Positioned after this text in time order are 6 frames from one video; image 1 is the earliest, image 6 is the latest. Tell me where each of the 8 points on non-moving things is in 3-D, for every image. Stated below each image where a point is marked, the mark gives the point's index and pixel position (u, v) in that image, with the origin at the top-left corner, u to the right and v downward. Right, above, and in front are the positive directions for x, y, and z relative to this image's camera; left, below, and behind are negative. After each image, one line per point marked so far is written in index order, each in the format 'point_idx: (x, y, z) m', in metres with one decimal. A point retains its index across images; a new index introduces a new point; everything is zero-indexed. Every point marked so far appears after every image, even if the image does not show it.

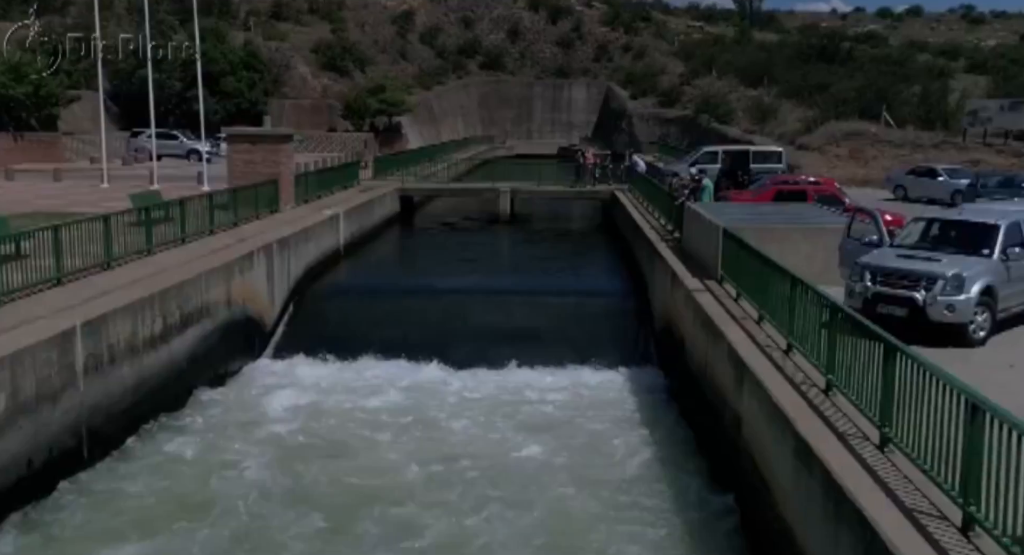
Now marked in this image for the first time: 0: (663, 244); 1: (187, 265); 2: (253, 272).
0: (+3.0, +0.6, +19.0) m
1: (-5.3, +0.2, +15.9) m
2: (-4.7, +0.1, +17.6) m
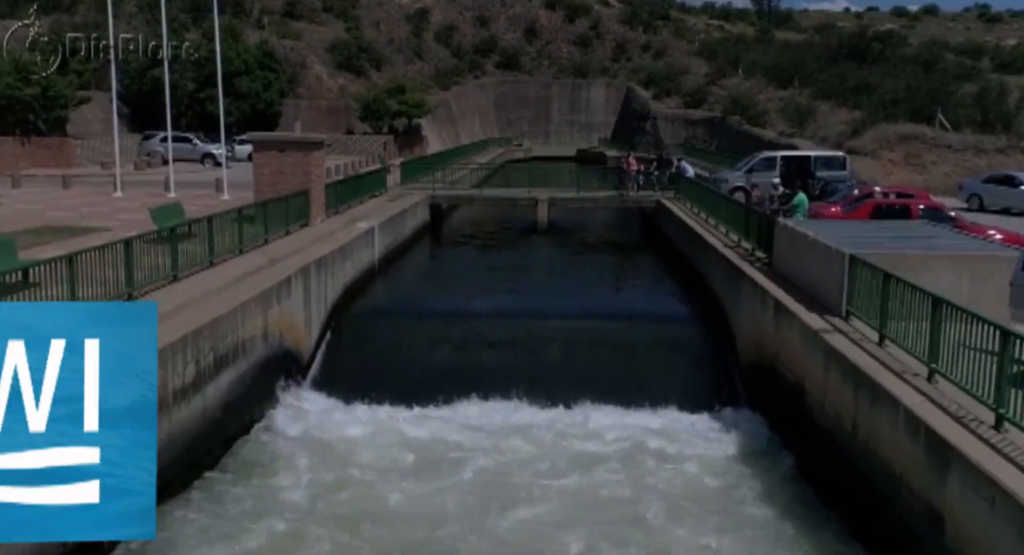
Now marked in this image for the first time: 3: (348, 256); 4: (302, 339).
0: (+4.2, +0.2, +16.9) m
1: (-4.2, -0.2, +13.8) m
2: (-3.5, -0.3, +15.5) m
3: (-3.3, +0.4, +19.5) m
4: (-3.5, -1.1, +16.1) m
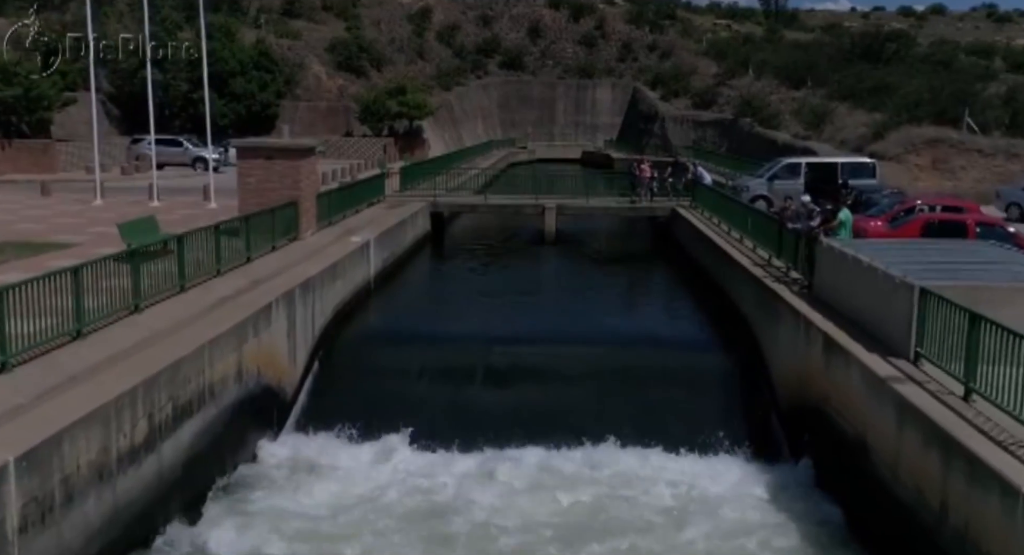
0: (+4.3, -0.2, +15.1) m
1: (-4.1, -0.6, +12.0) m
2: (-3.4, -0.7, +13.7) m
3: (-3.2, 0.0, +17.8) m
4: (-3.3, -1.4, +14.3) m
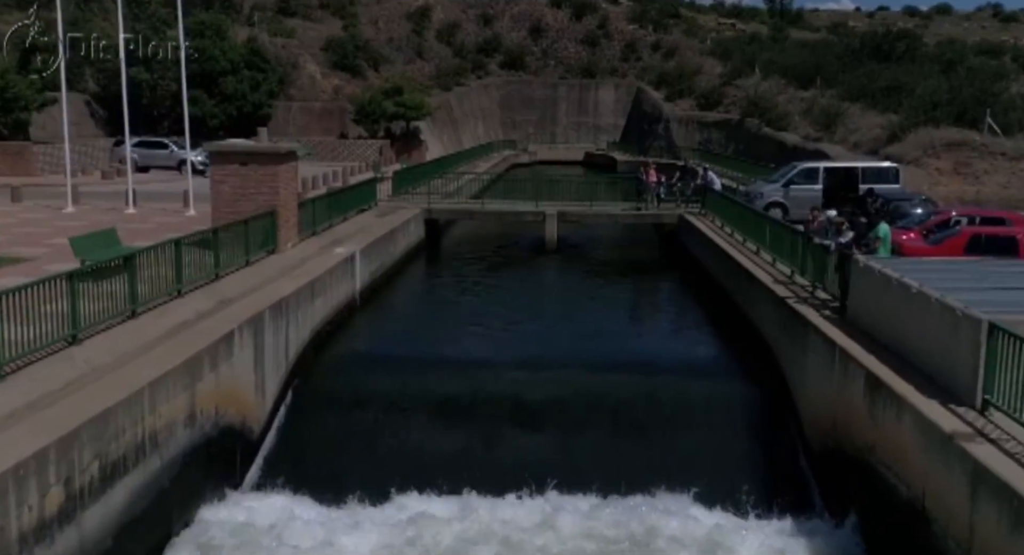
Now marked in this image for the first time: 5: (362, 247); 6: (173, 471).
0: (+4.2, -0.5, +13.4) m
1: (-4.1, -0.9, +10.4) m
2: (-3.4, -1.0, +12.1) m
3: (-3.2, -0.3, +16.2) m
4: (-3.4, -1.7, +12.7) m
5: (-3.1, +0.6, +20.0) m
6: (-3.5, -2.0, +10.1) m
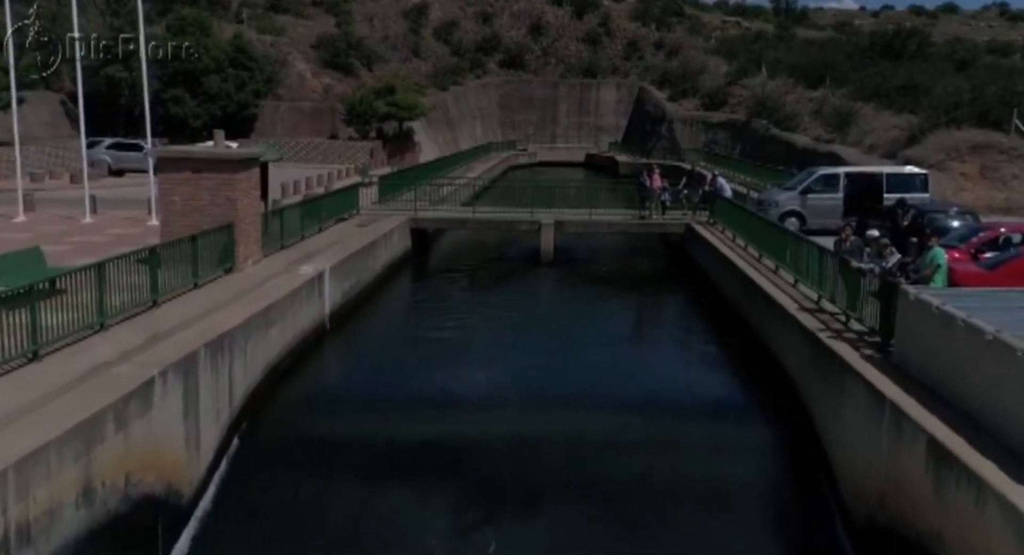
0: (+4.0, -0.9, +11.3) m
1: (-4.3, -1.3, +8.3) m
2: (-3.7, -1.4, +10.0) m
3: (-3.5, -0.6, +14.1) m
4: (-3.6, -2.1, +10.6) m
5: (-3.3, +0.3, +17.9) m
6: (-3.8, -2.4, +8.0) m
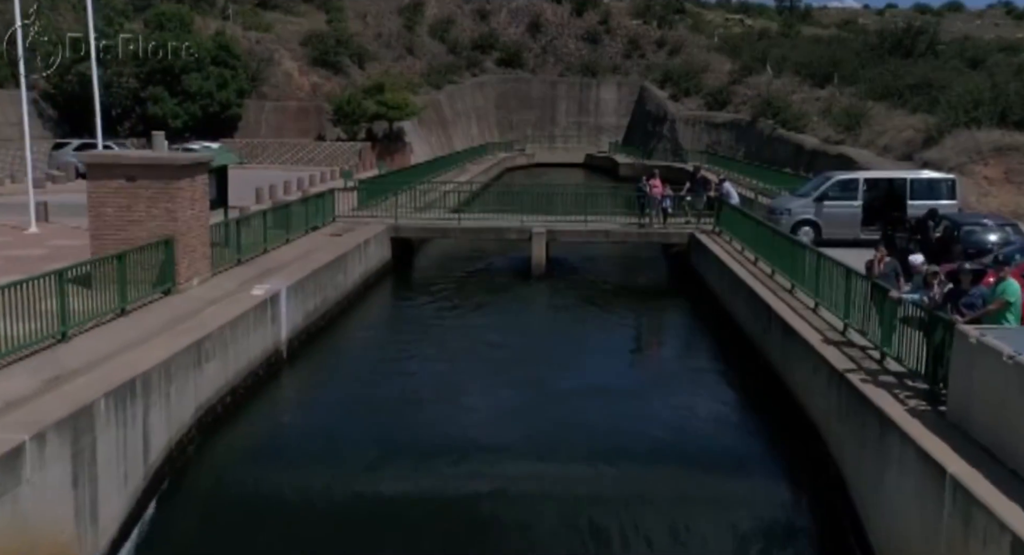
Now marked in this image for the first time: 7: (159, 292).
0: (+3.7, -1.2, +9.3) m
1: (-4.7, -1.6, +6.3) m
2: (-4.0, -1.7, +8.0) m
3: (-3.8, -1.0, +12.0) m
4: (-3.9, -2.5, +8.6) m
5: (-3.6, -0.1, +15.8) m
6: (-4.1, -2.7, +6.0) m
7: (-5.1, -0.2, +14.0) m
